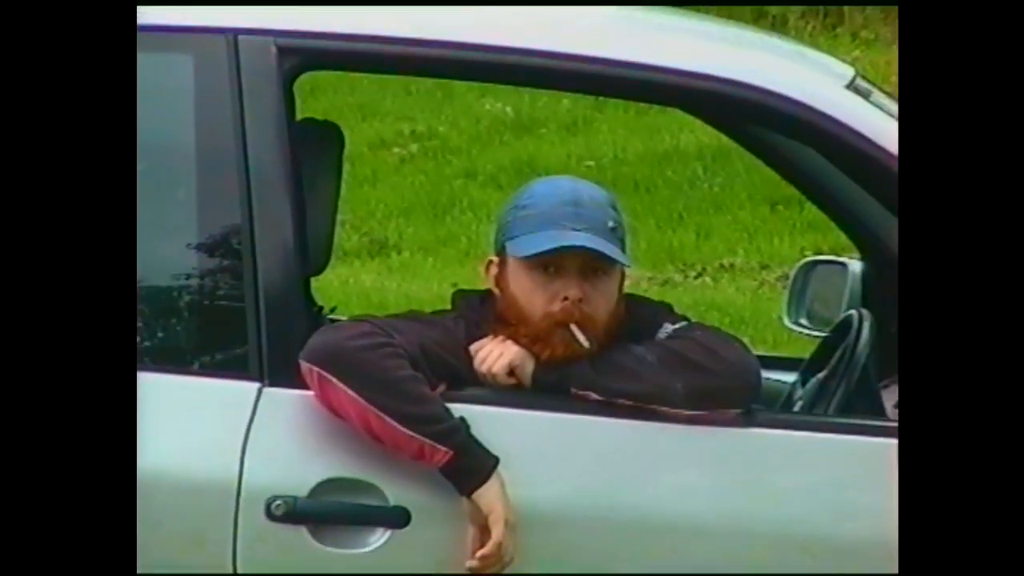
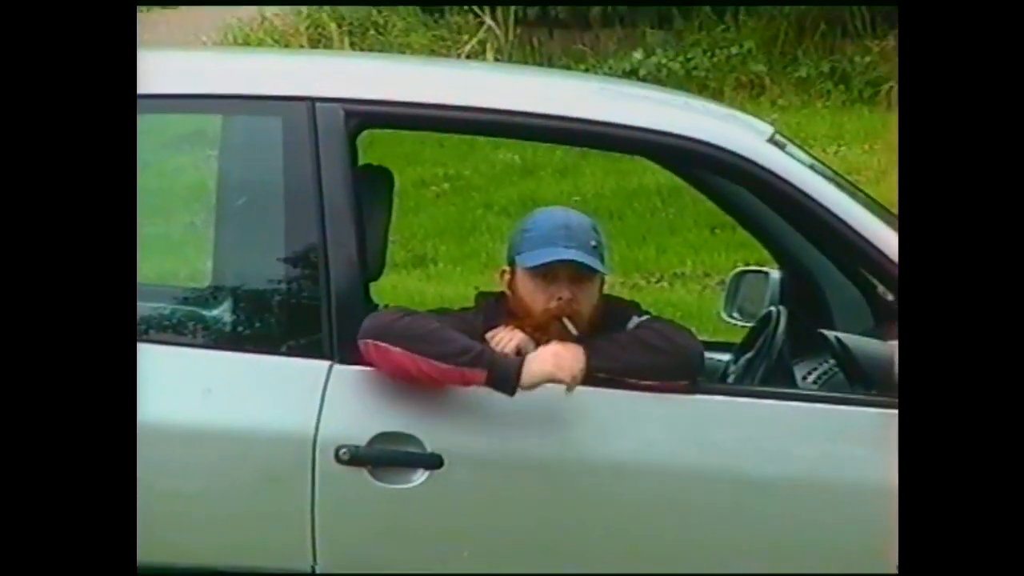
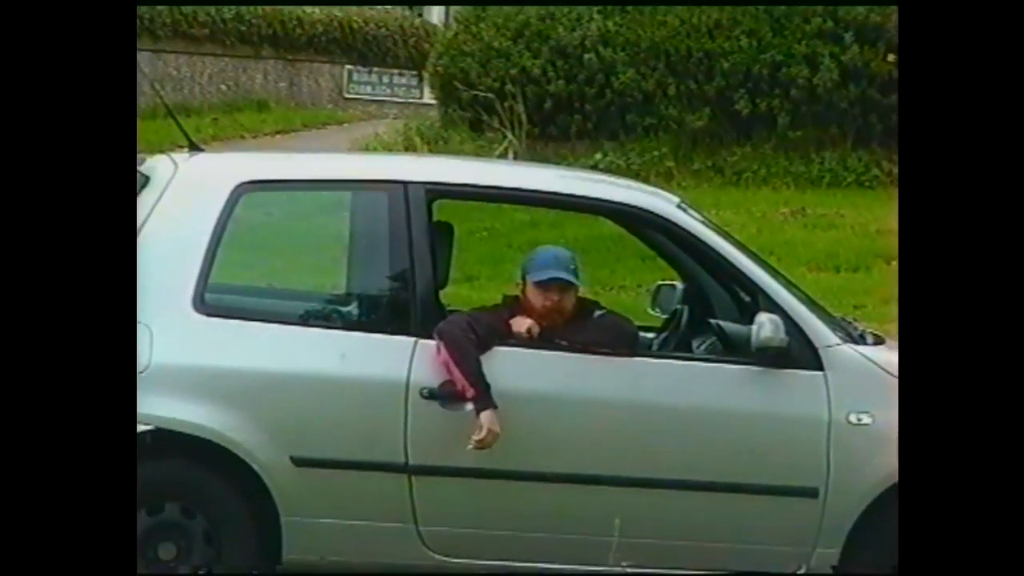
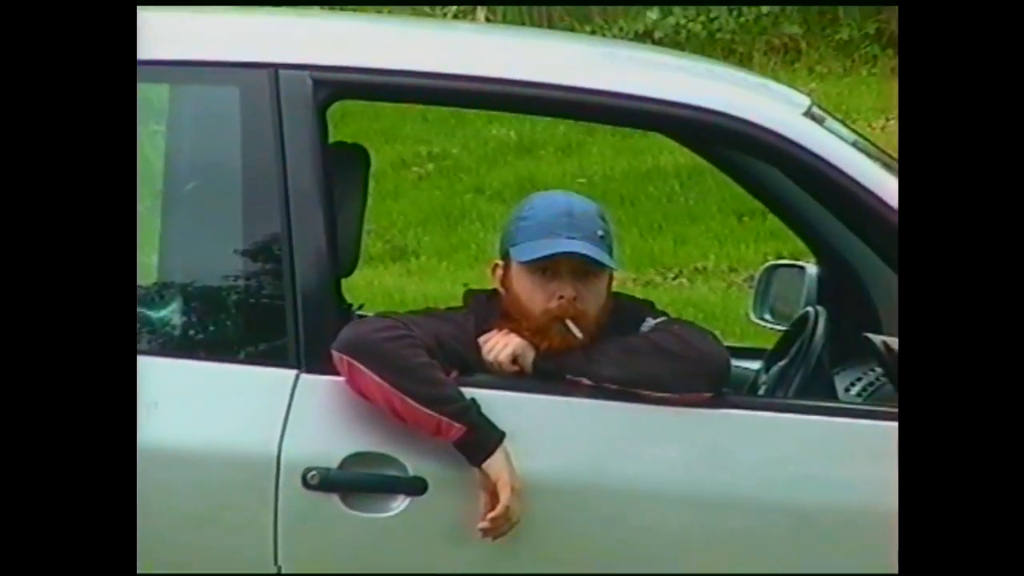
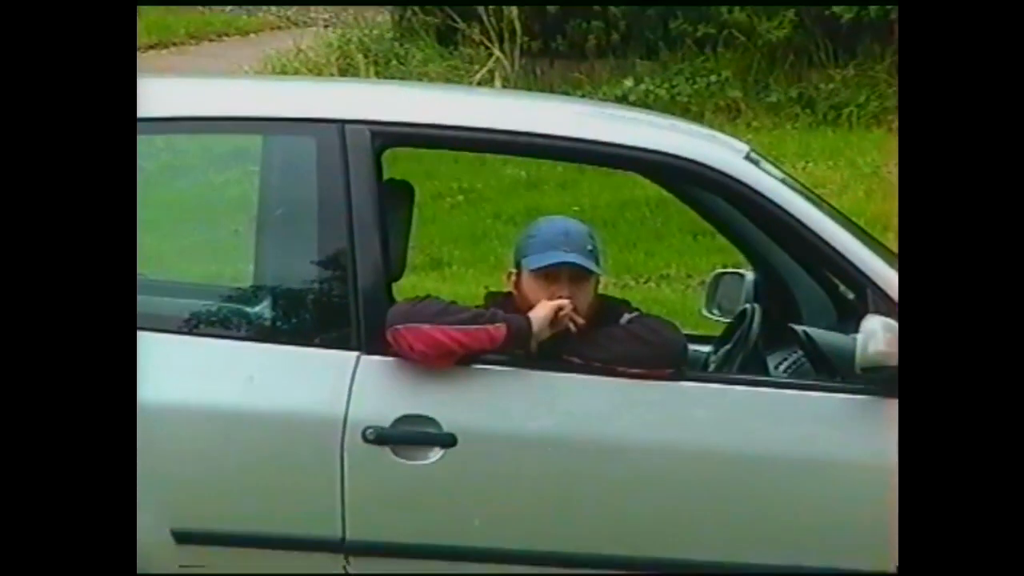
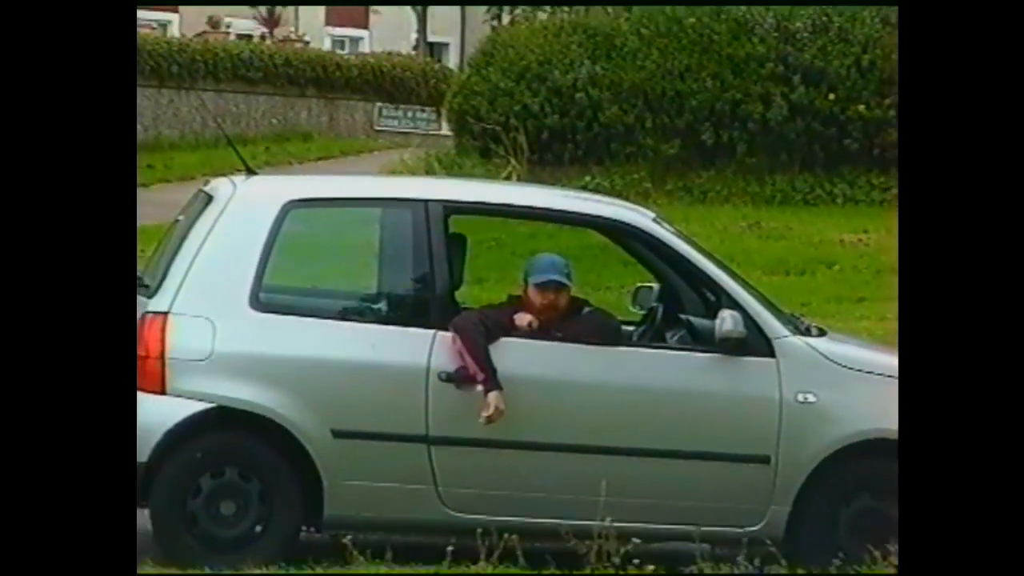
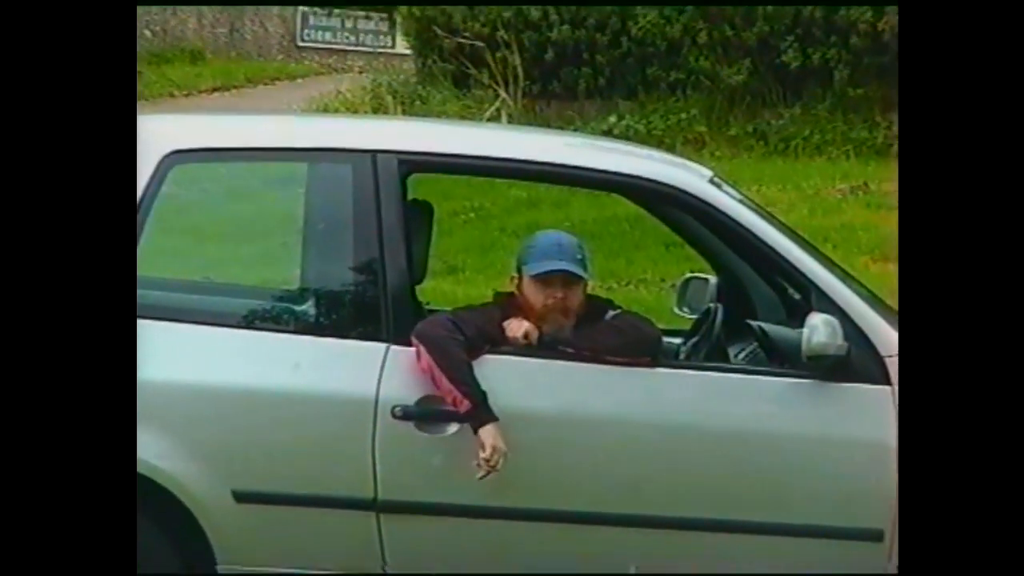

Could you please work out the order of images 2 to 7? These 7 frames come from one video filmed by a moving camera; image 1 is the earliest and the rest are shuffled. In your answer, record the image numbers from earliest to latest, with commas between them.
4, 2, 5, 7, 3, 6
